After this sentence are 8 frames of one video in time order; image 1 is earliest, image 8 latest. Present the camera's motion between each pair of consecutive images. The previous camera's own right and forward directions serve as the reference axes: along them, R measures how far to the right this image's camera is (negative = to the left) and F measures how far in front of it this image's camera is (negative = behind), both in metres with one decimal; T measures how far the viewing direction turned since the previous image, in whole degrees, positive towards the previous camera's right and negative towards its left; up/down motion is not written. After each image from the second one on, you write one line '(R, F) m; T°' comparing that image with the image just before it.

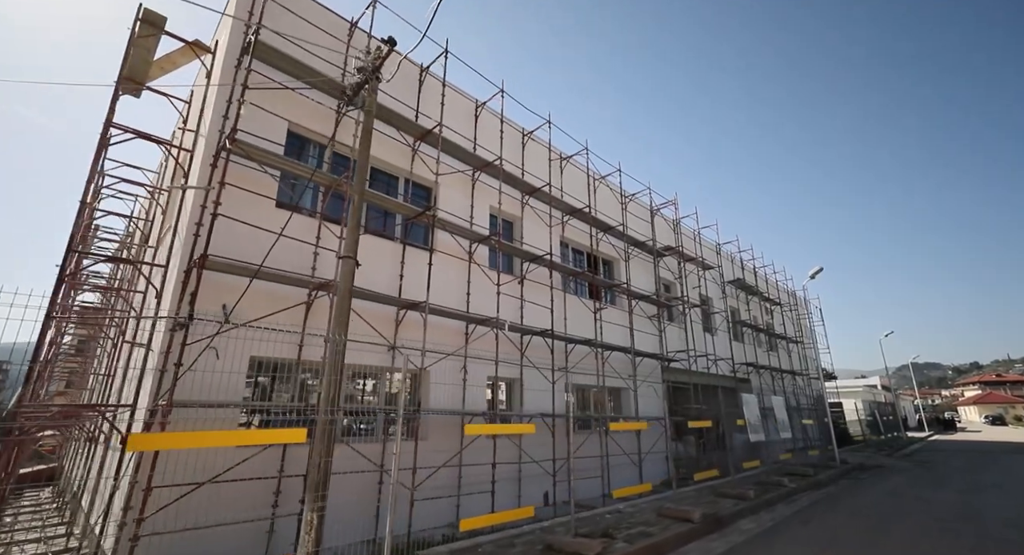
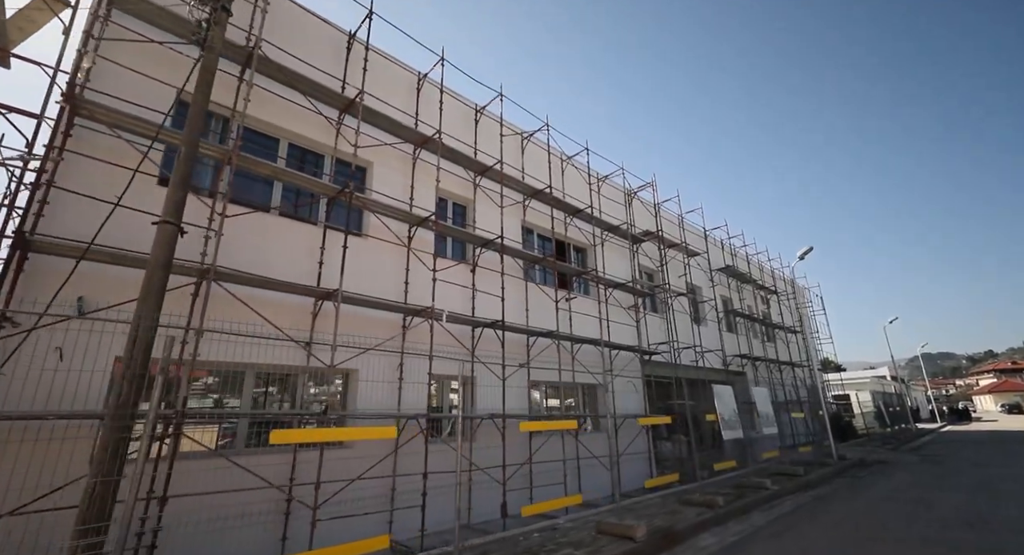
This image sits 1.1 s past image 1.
(+1.2, +1.1) m; -1°
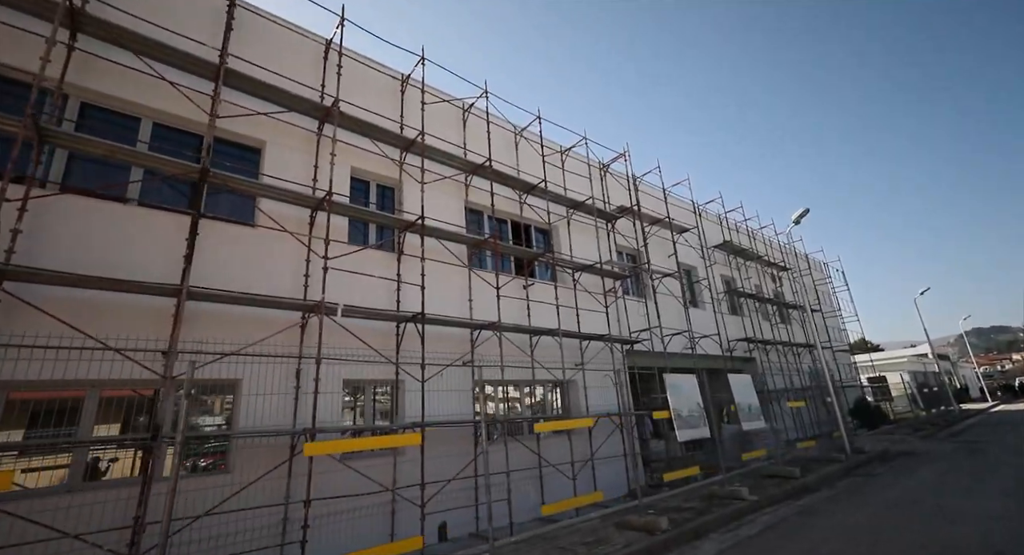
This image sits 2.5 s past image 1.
(+1.7, +1.4) m; -3°
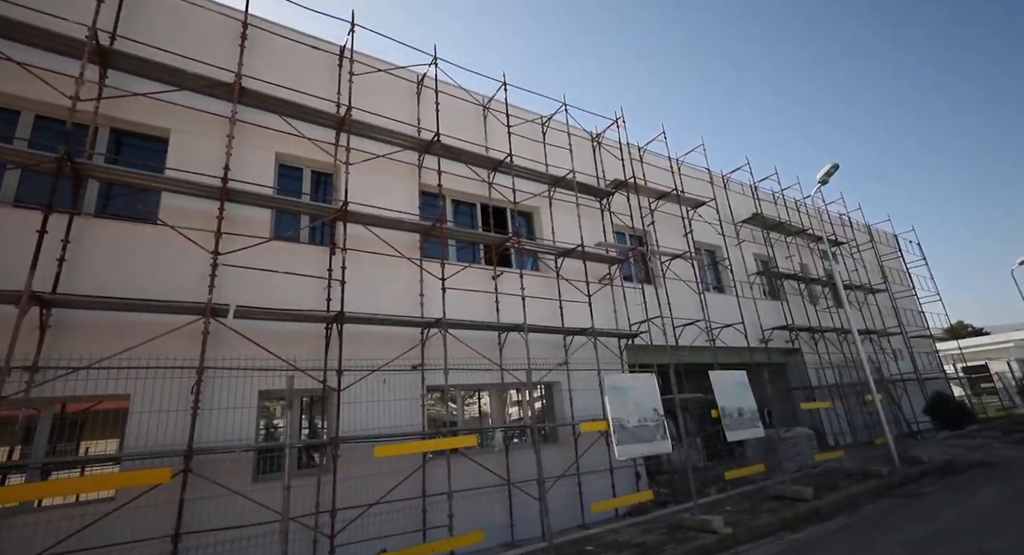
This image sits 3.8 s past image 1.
(+1.9, +1.4) m; -7°
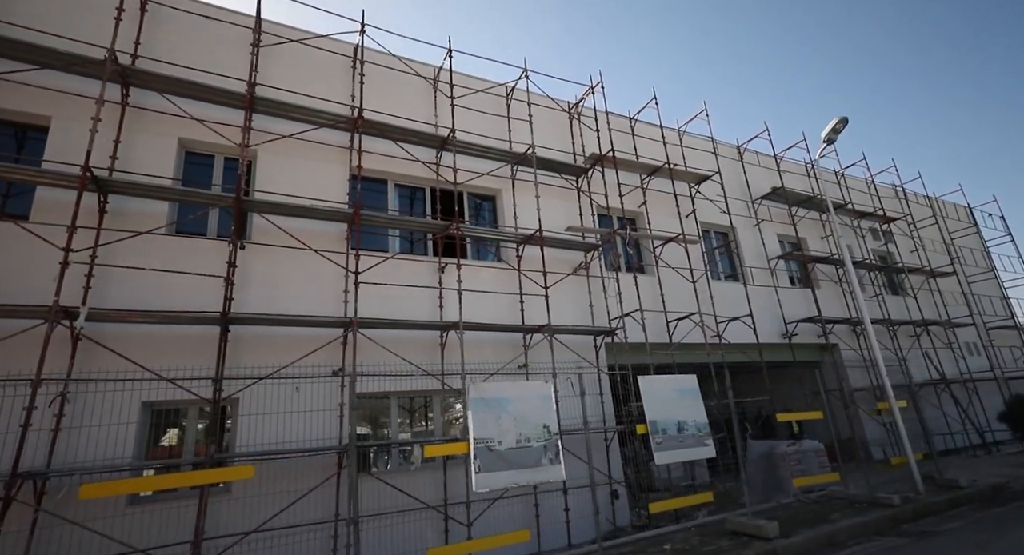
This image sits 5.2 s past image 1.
(+2.0, +1.3) m; -7°
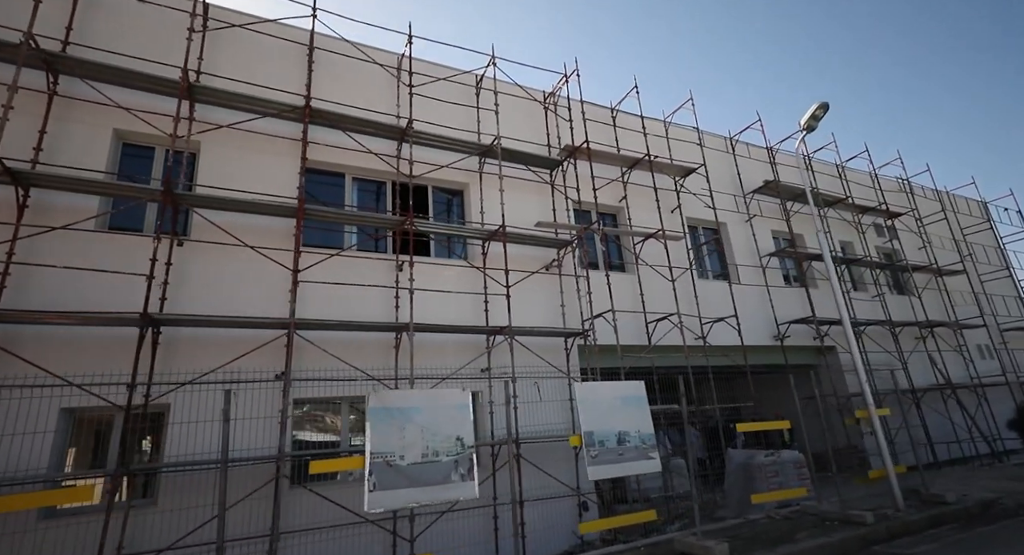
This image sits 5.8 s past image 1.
(+0.9, +0.5) m; -2°
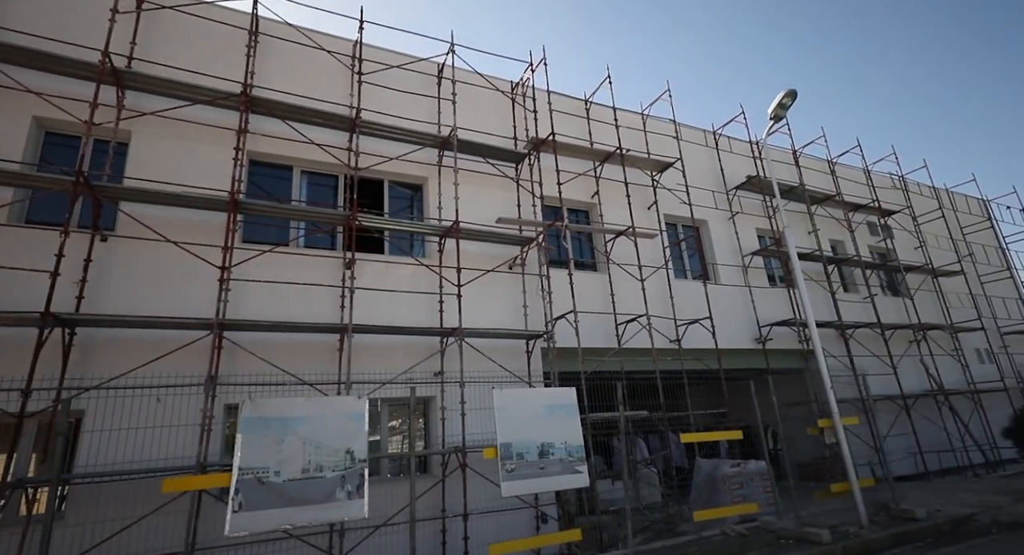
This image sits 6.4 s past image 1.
(+0.8, +0.5) m; -1°
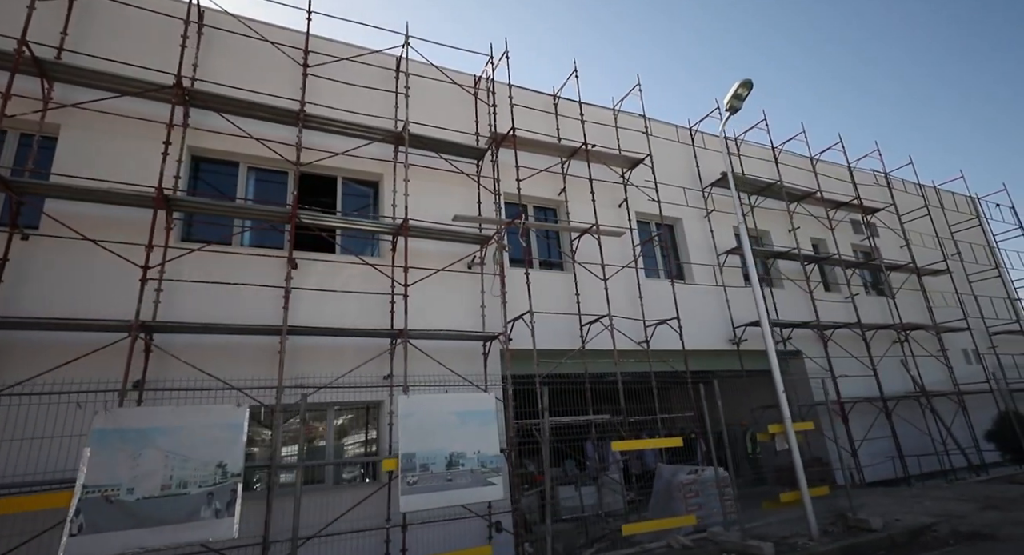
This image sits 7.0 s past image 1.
(+0.8, +0.3) m; 0°
